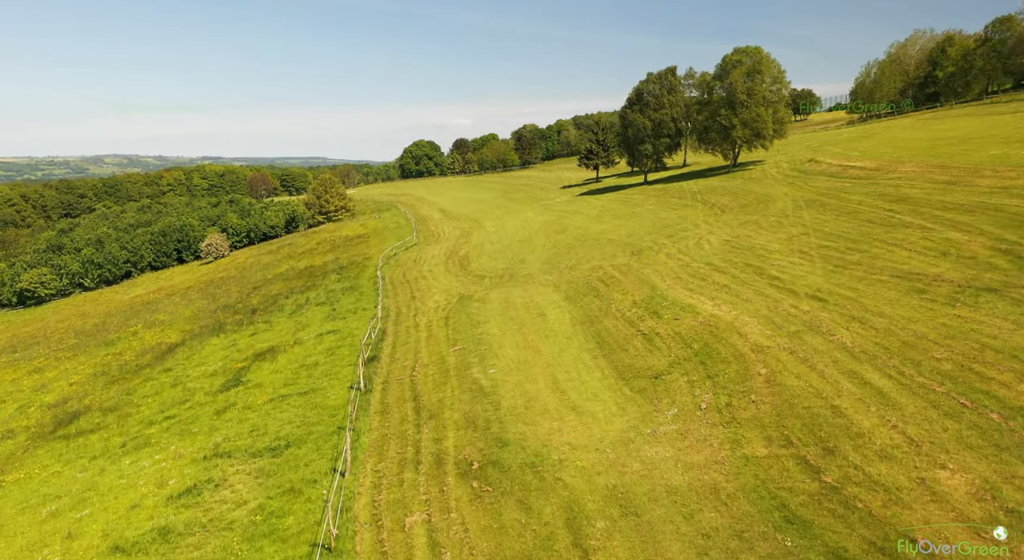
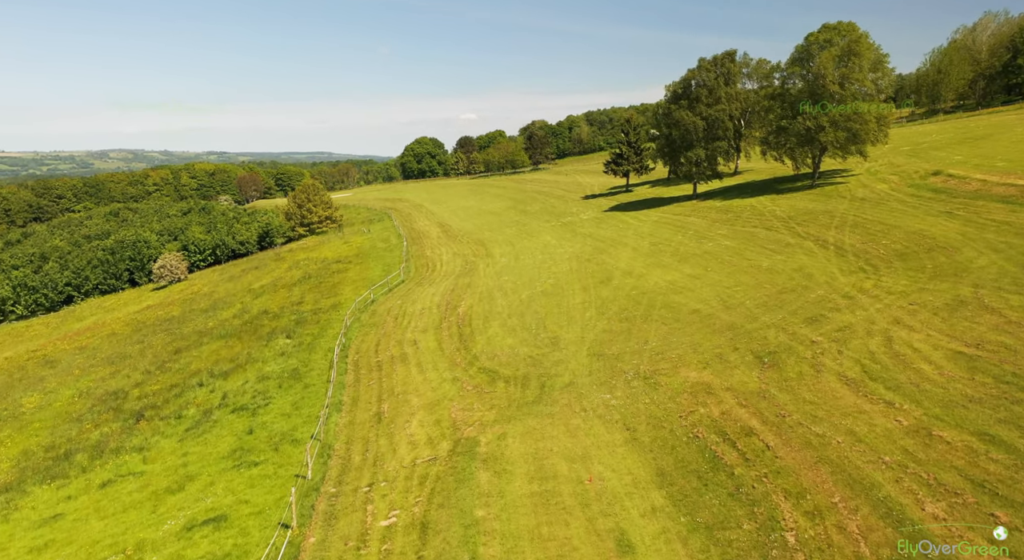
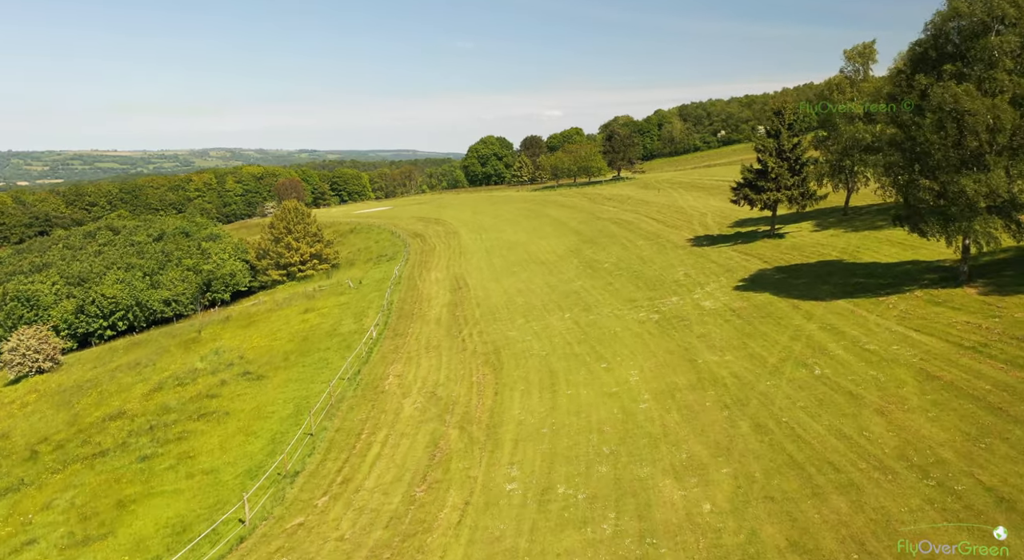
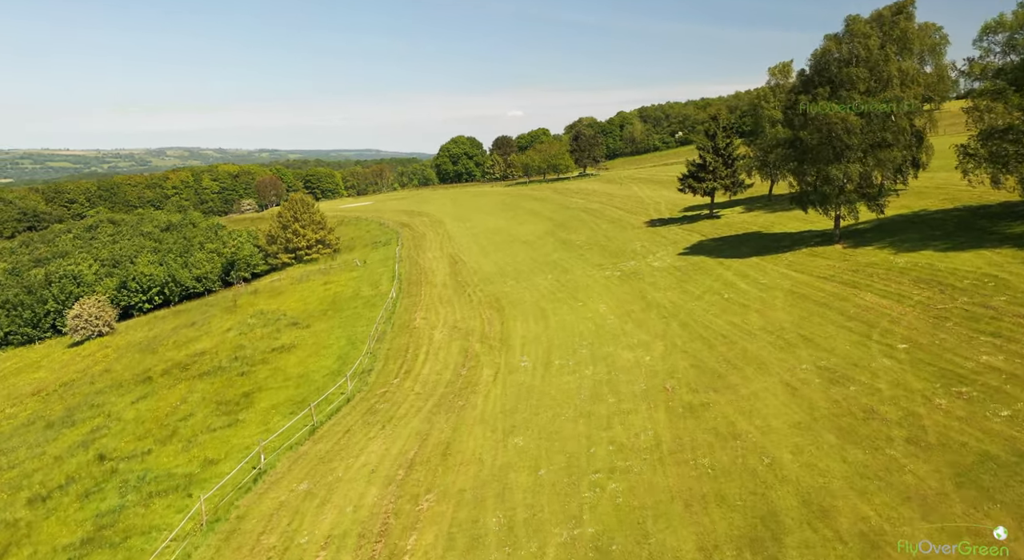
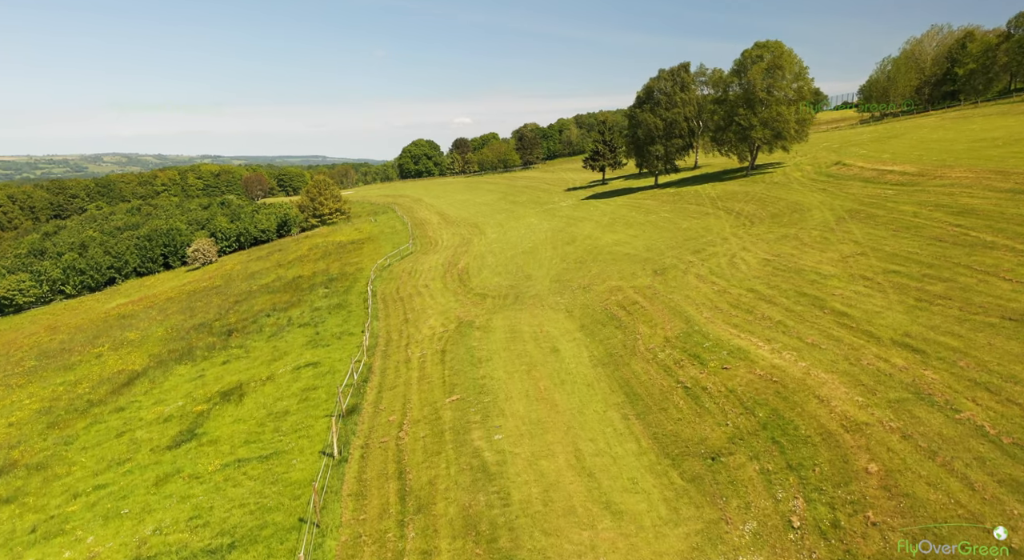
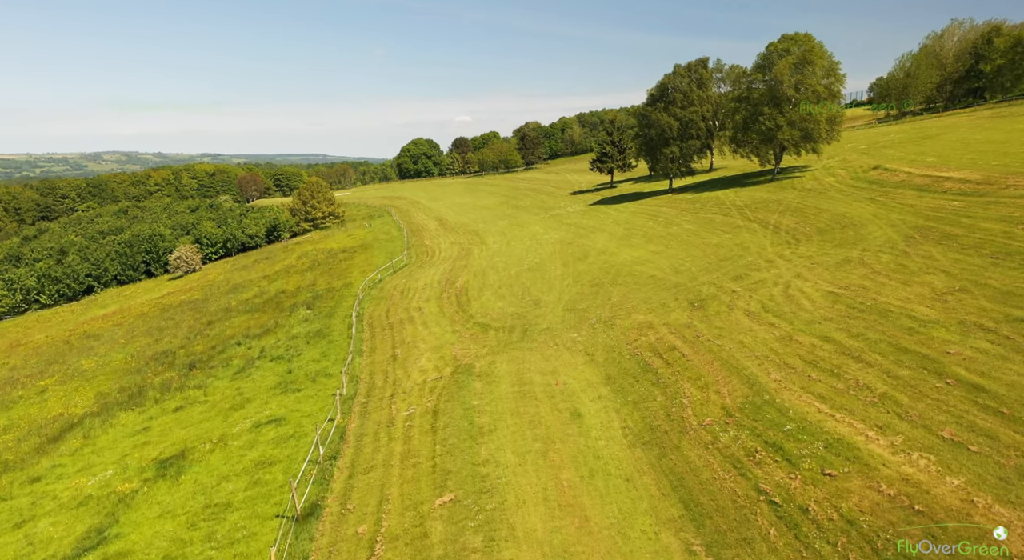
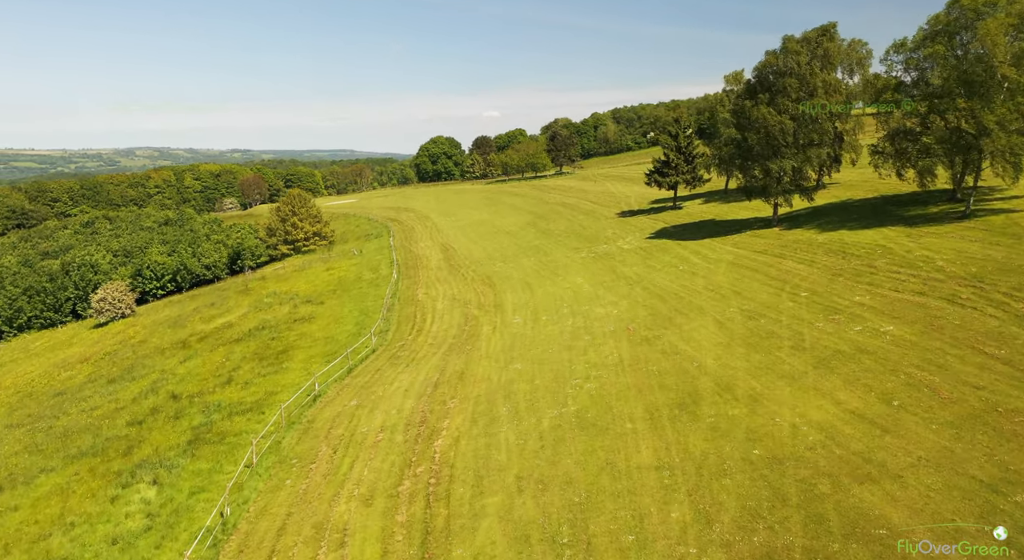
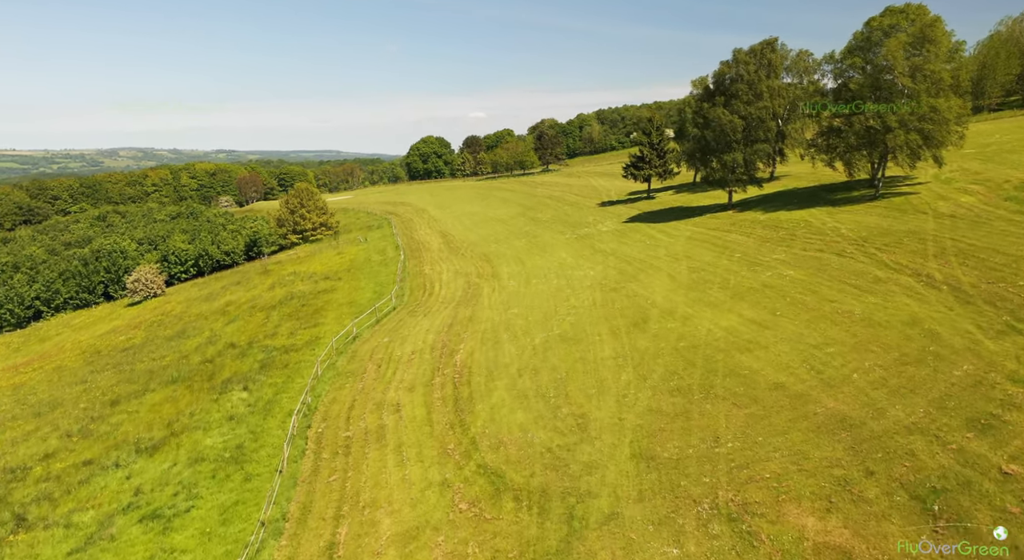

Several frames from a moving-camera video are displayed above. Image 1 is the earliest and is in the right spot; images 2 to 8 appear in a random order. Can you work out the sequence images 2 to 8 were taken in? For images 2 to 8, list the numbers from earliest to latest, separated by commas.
5, 6, 2, 8, 7, 4, 3
